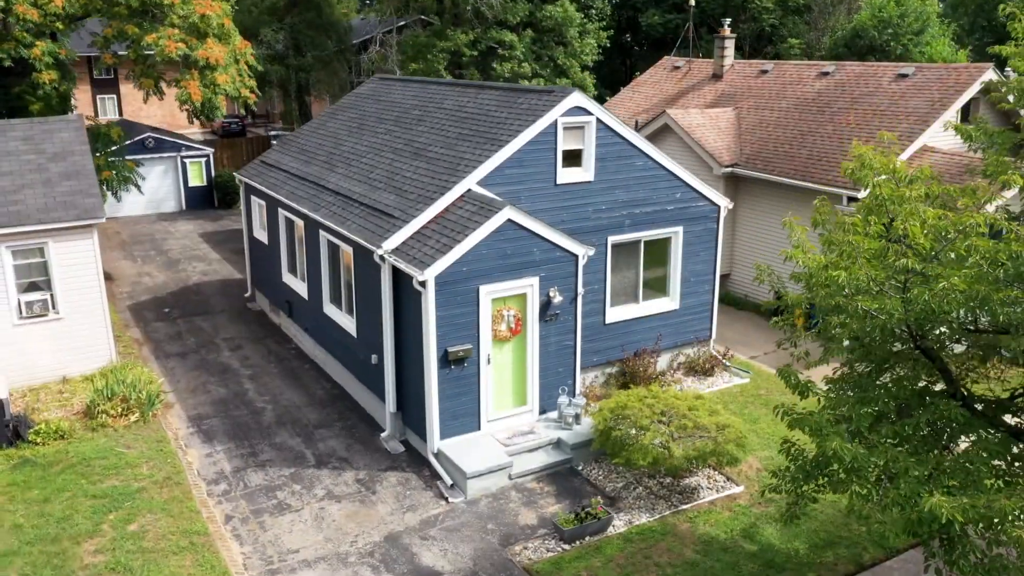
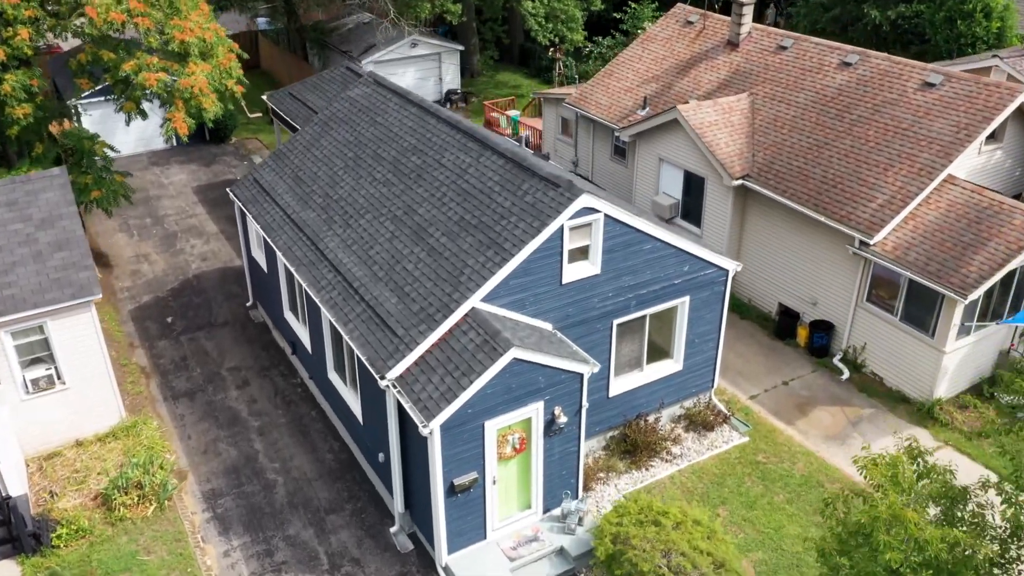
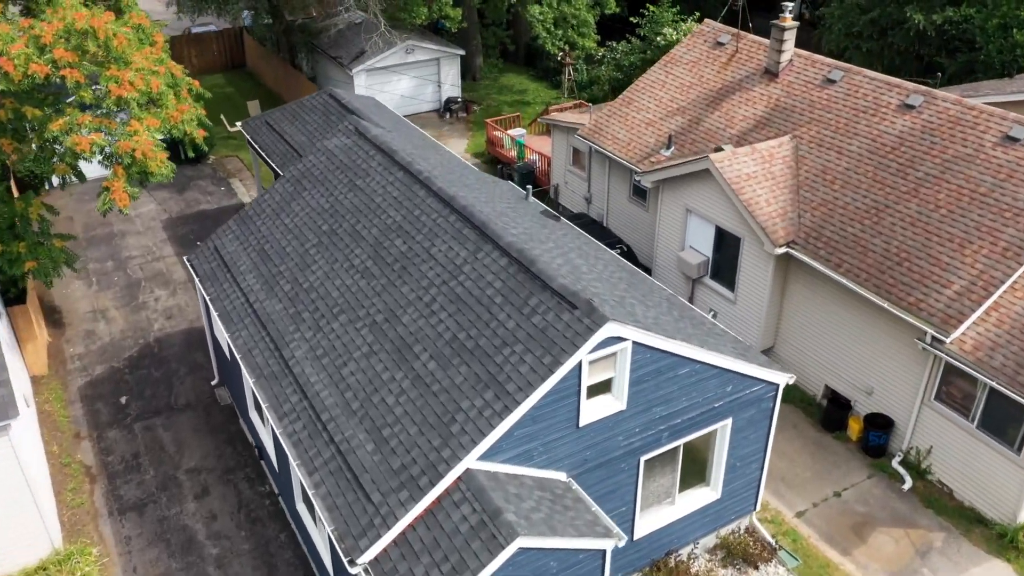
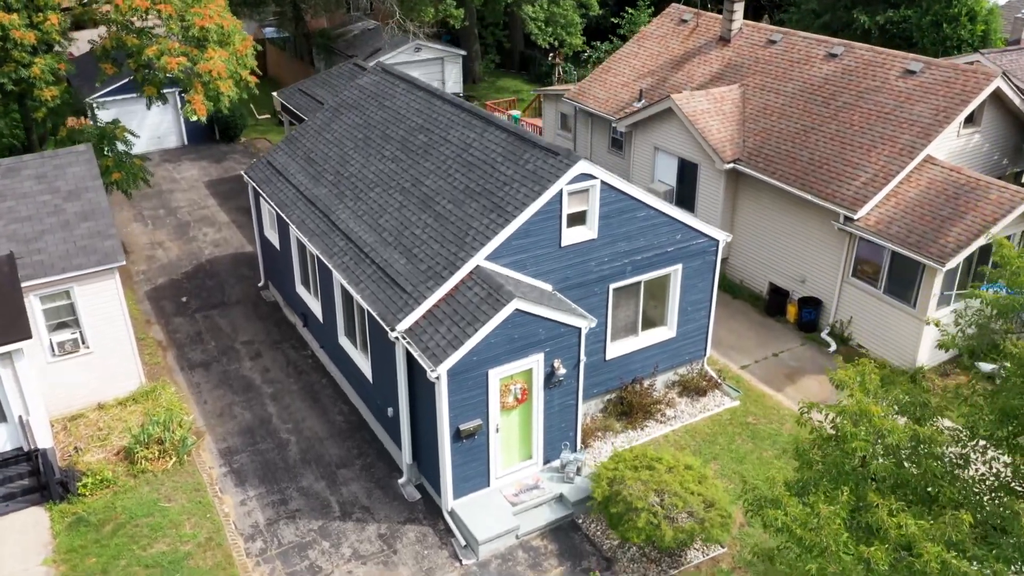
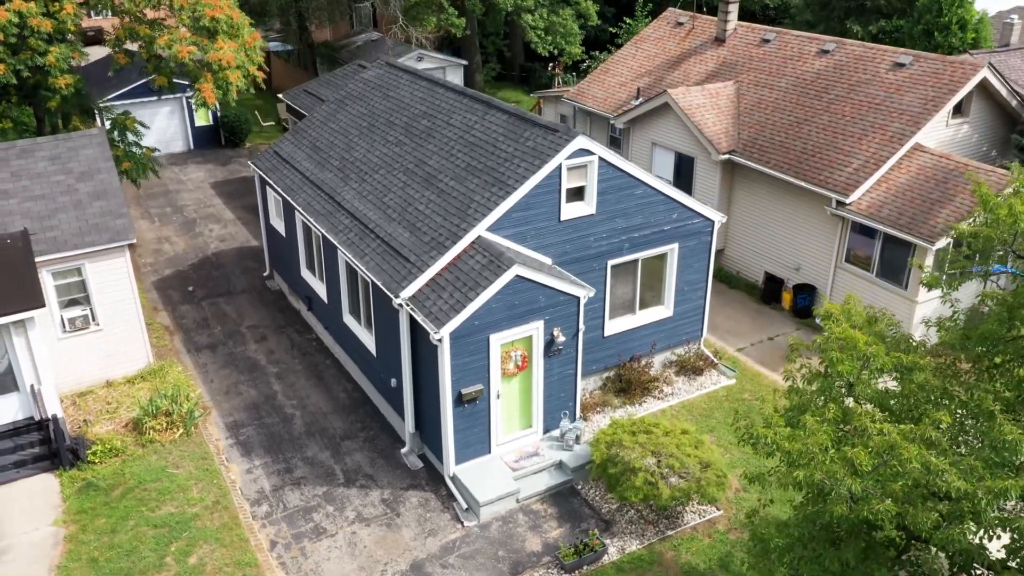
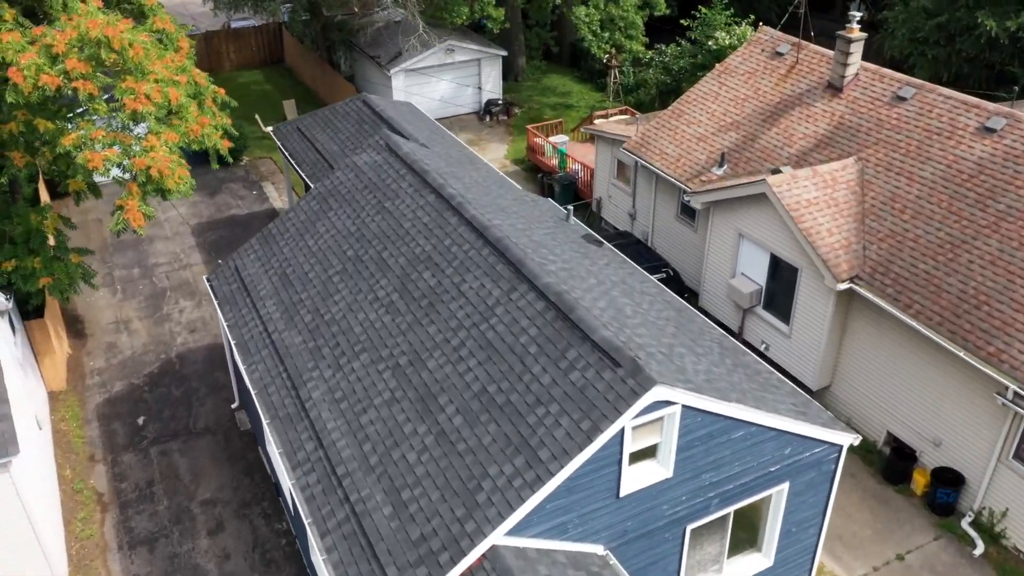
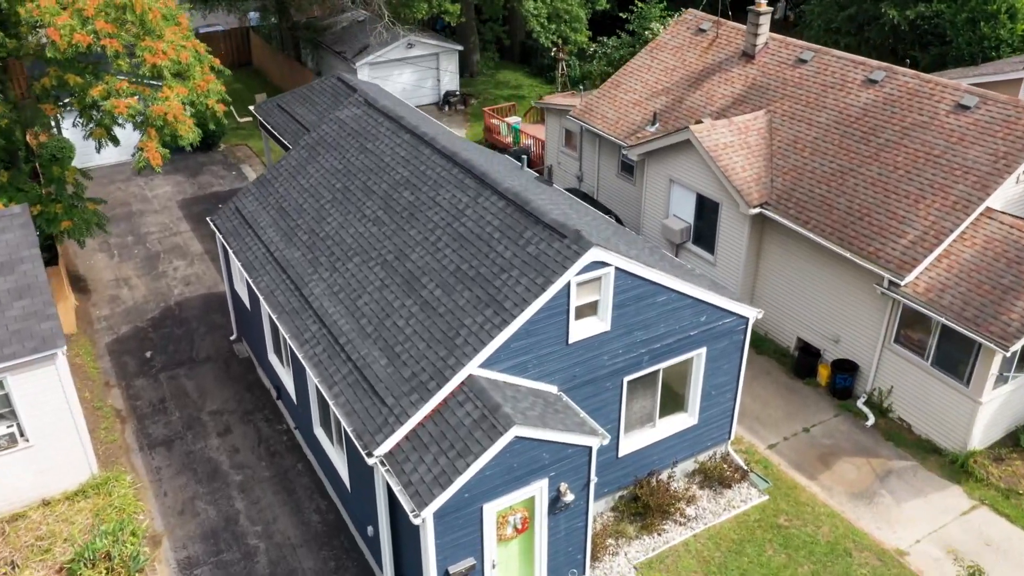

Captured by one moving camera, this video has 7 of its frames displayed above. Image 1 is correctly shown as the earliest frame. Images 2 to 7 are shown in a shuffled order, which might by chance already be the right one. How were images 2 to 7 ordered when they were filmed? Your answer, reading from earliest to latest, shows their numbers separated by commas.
5, 4, 2, 7, 3, 6
